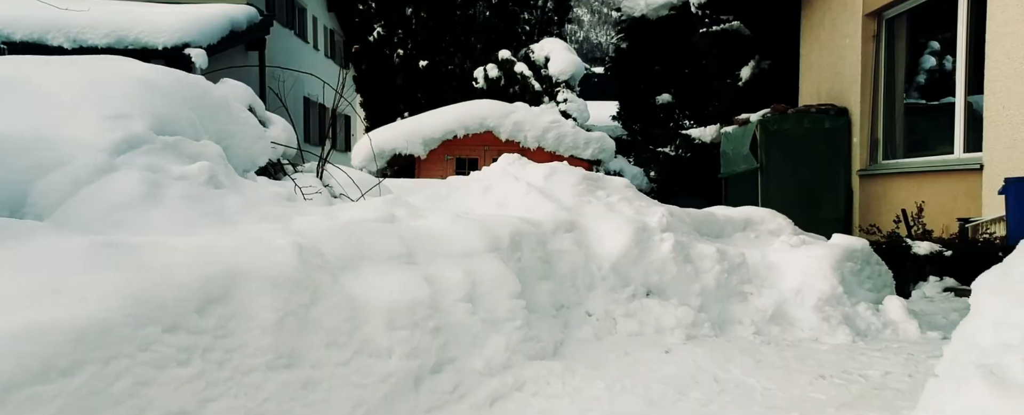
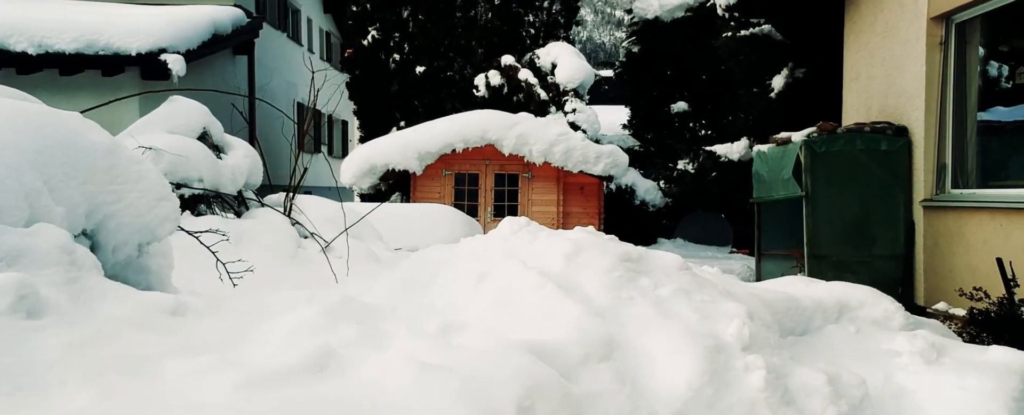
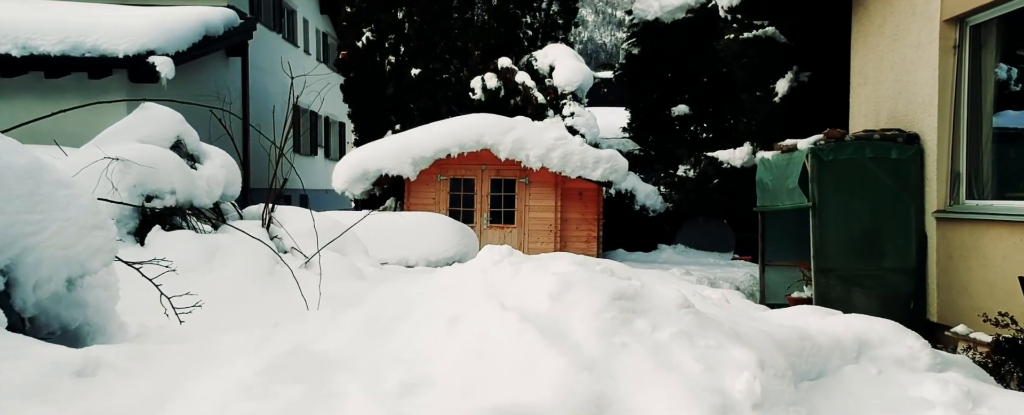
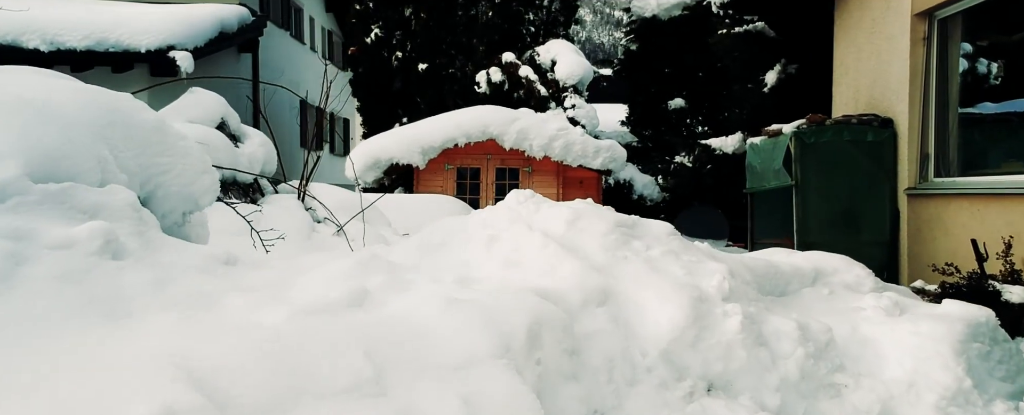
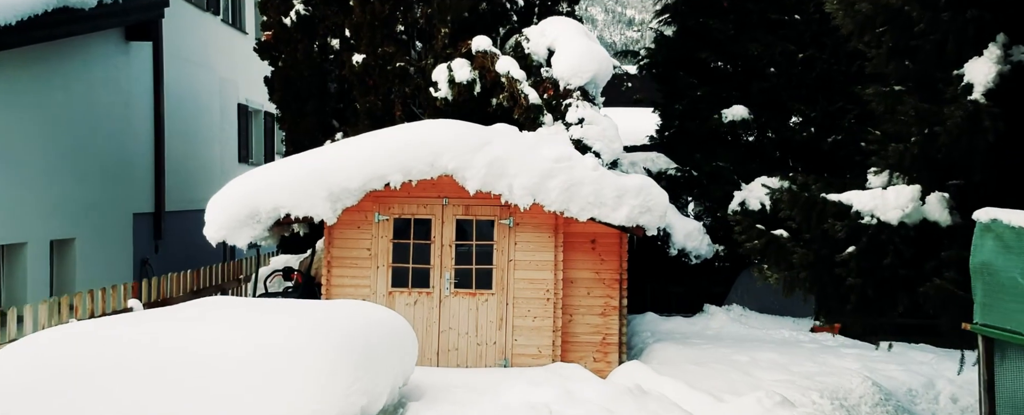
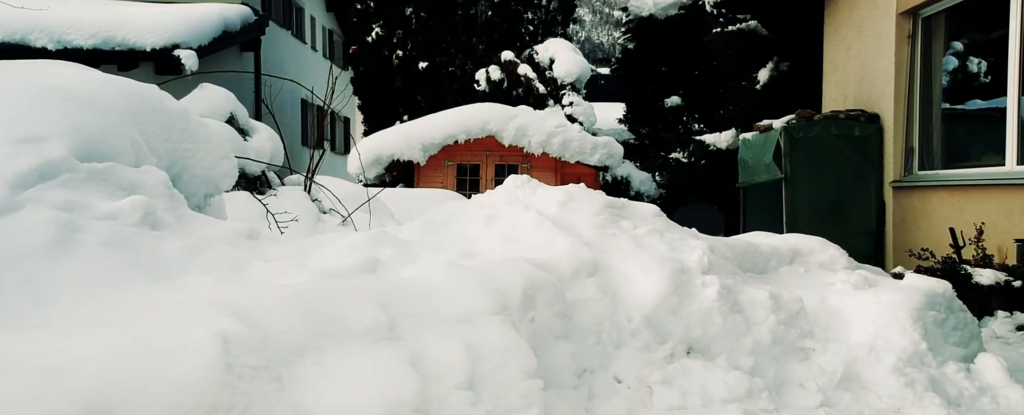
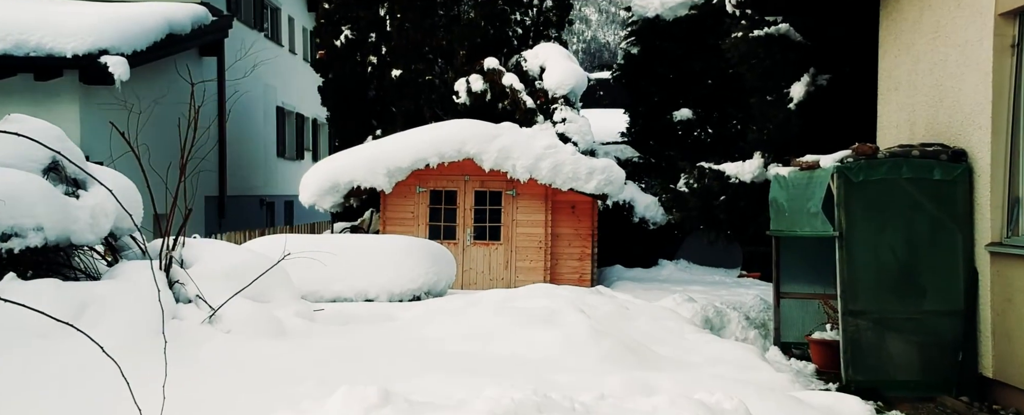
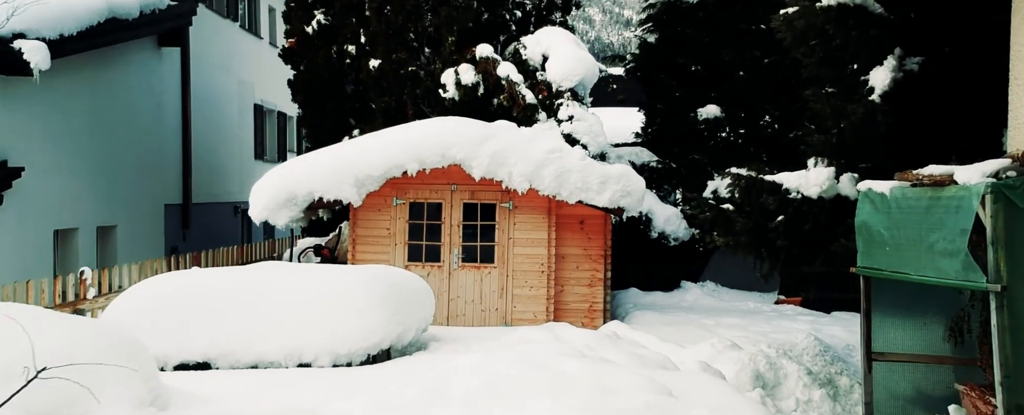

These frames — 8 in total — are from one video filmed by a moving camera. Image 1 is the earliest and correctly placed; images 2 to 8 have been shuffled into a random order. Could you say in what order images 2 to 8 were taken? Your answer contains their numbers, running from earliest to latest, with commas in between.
6, 4, 2, 3, 7, 8, 5
